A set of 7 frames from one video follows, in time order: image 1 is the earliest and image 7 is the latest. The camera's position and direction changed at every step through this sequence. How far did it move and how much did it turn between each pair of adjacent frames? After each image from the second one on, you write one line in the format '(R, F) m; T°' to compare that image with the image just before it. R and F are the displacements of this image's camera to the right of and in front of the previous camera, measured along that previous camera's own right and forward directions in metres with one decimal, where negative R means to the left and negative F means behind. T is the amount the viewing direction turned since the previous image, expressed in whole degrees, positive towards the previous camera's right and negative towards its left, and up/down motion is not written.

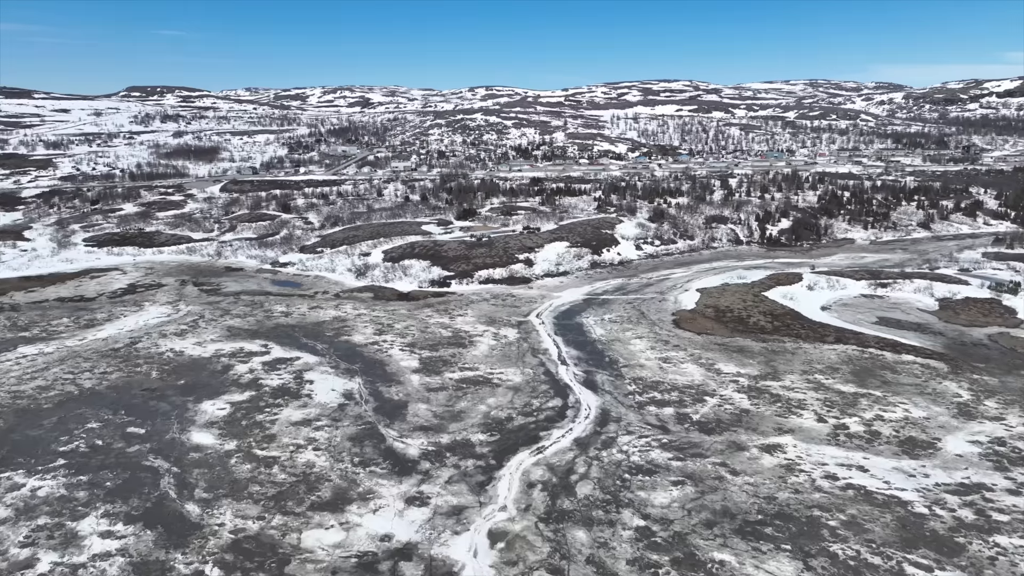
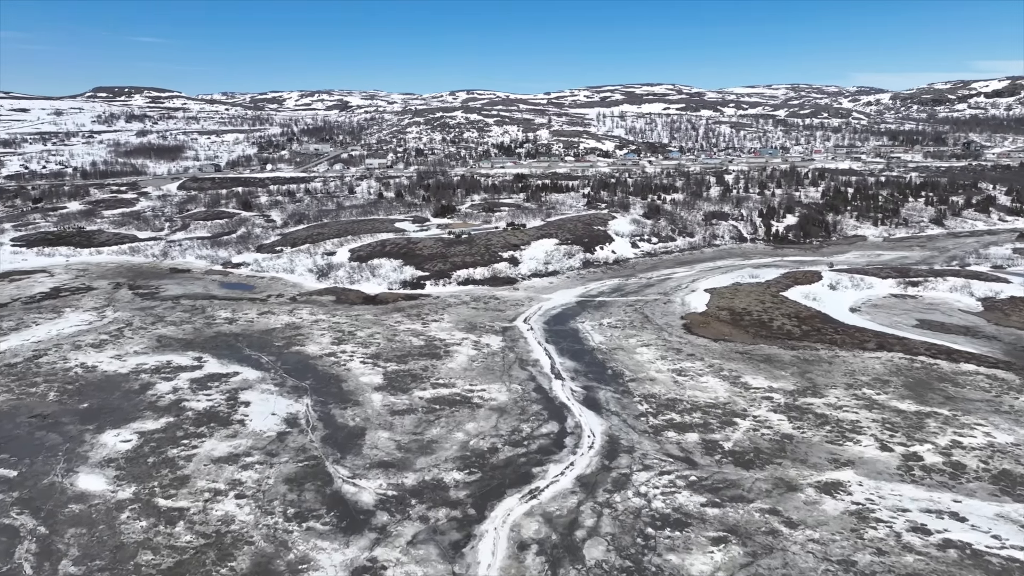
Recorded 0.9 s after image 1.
(0.0, +3.5) m; +1°
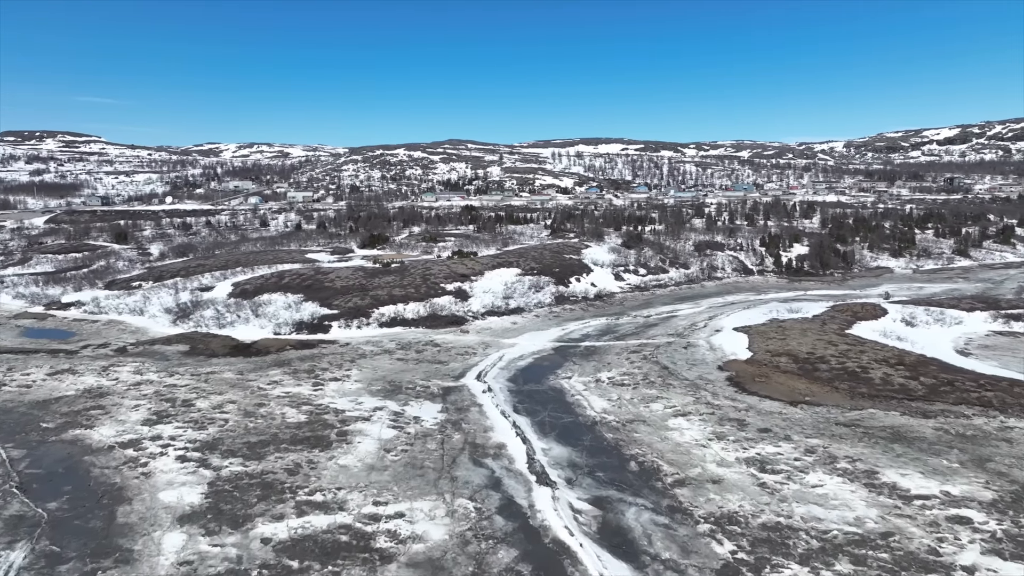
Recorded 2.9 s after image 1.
(+0.1, +7.8) m; +4°
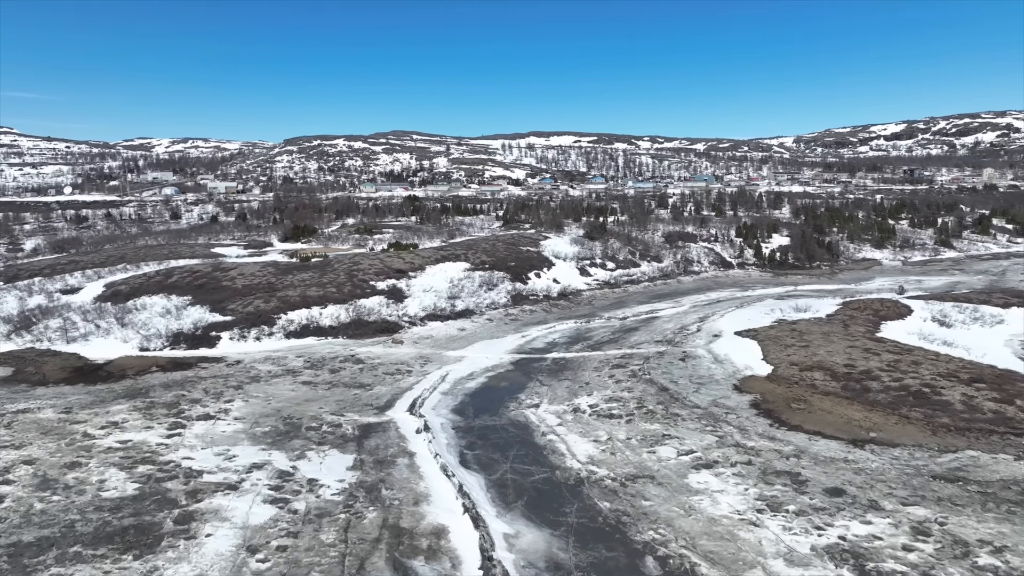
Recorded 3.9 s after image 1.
(+0.1, +3.8) m; +4°
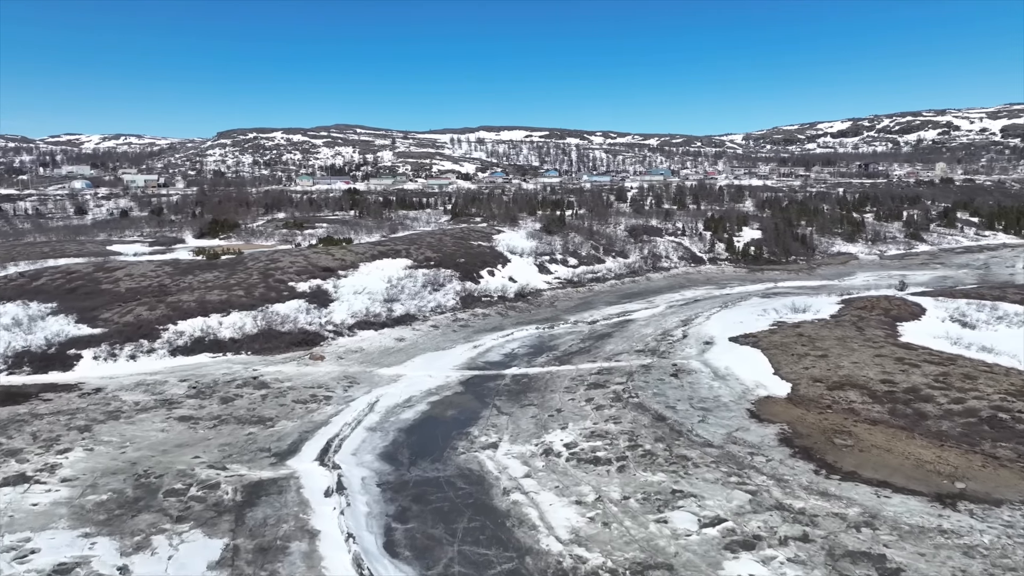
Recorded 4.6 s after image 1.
(0.0, +2.7) m; +4°
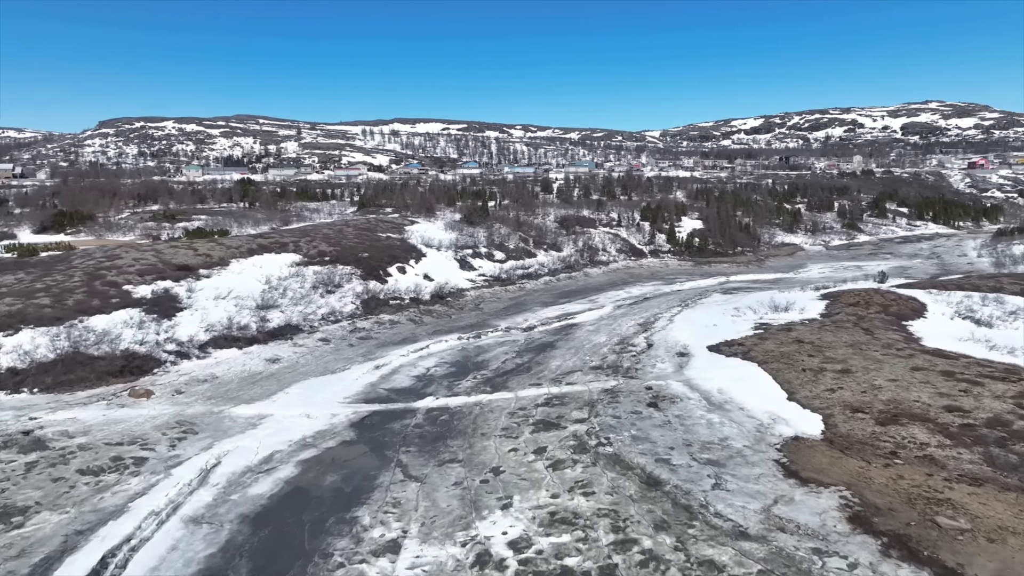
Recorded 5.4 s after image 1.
(+0.1, +3.0) m; +6°
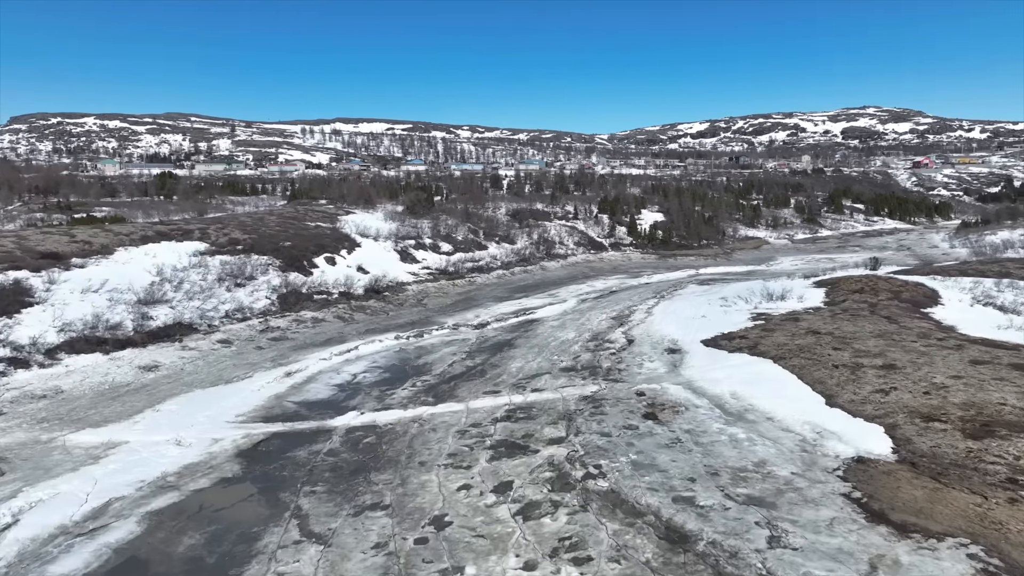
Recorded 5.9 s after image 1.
(0.0, +1.9) m; +4°
